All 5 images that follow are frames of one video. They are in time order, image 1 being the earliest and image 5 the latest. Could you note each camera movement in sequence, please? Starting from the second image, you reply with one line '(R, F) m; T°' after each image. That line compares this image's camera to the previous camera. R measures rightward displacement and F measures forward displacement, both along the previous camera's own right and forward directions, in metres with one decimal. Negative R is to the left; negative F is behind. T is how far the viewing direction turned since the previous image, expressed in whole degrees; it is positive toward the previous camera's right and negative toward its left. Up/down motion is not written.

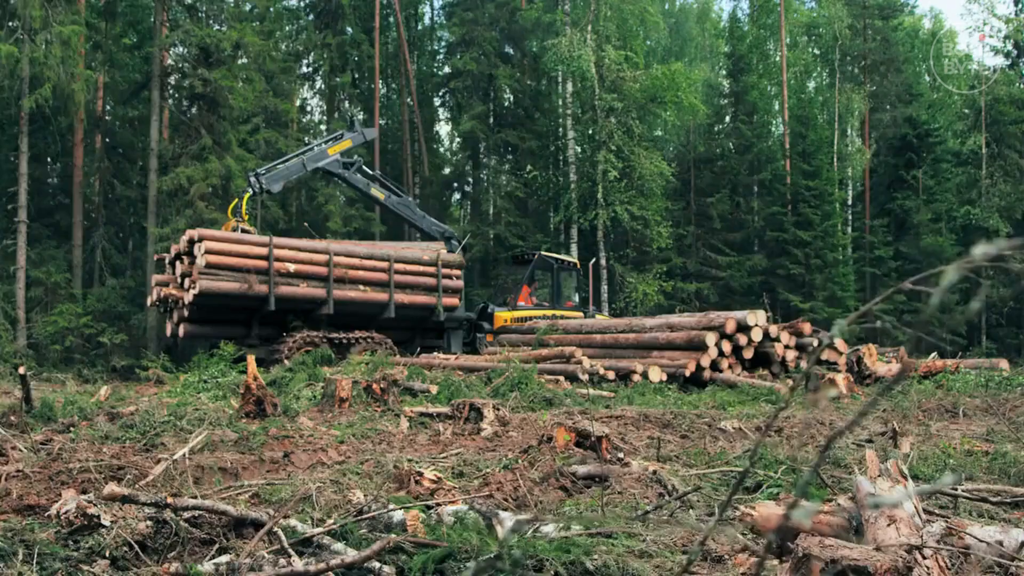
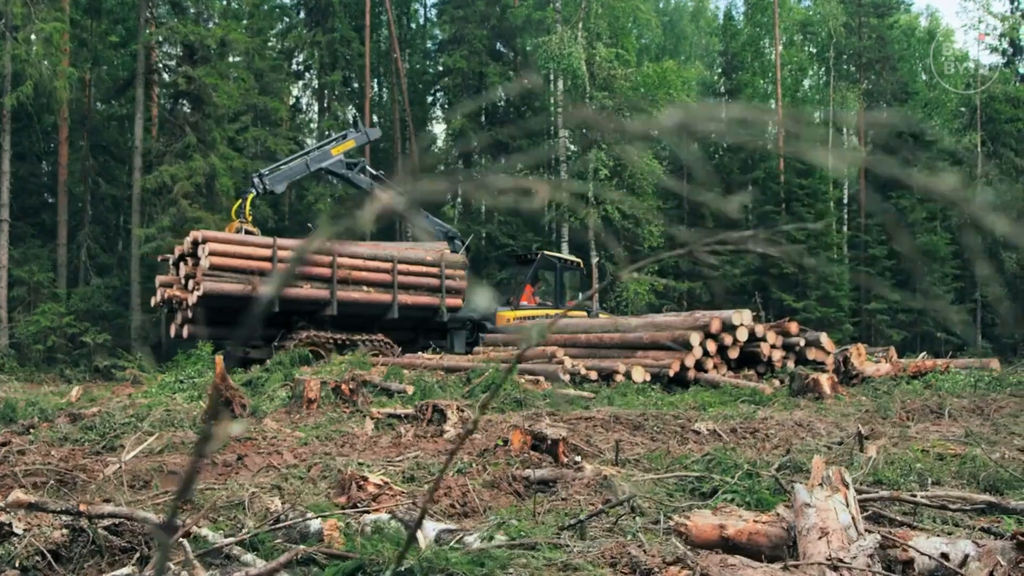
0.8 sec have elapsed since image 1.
(+0.3, +0.2) m; 0°
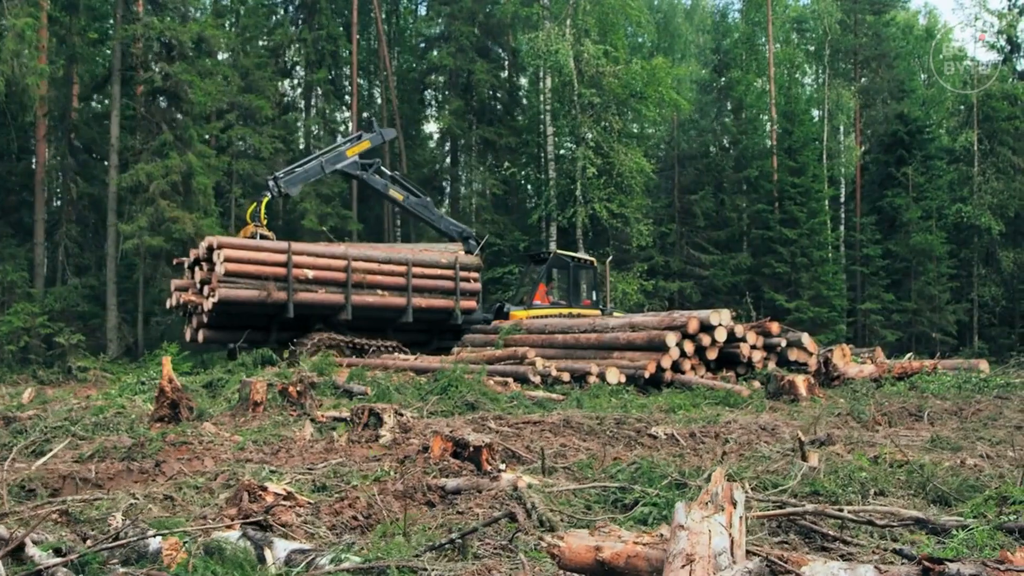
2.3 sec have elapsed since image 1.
(+0.5, +0.3) m; 0°
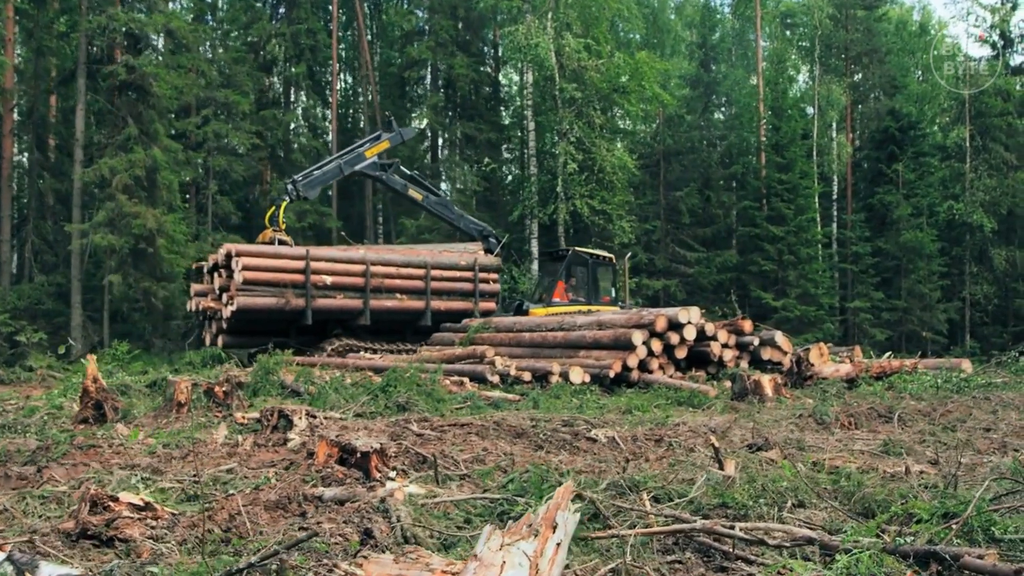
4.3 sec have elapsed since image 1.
(+0.6, +0.5) m; 0°
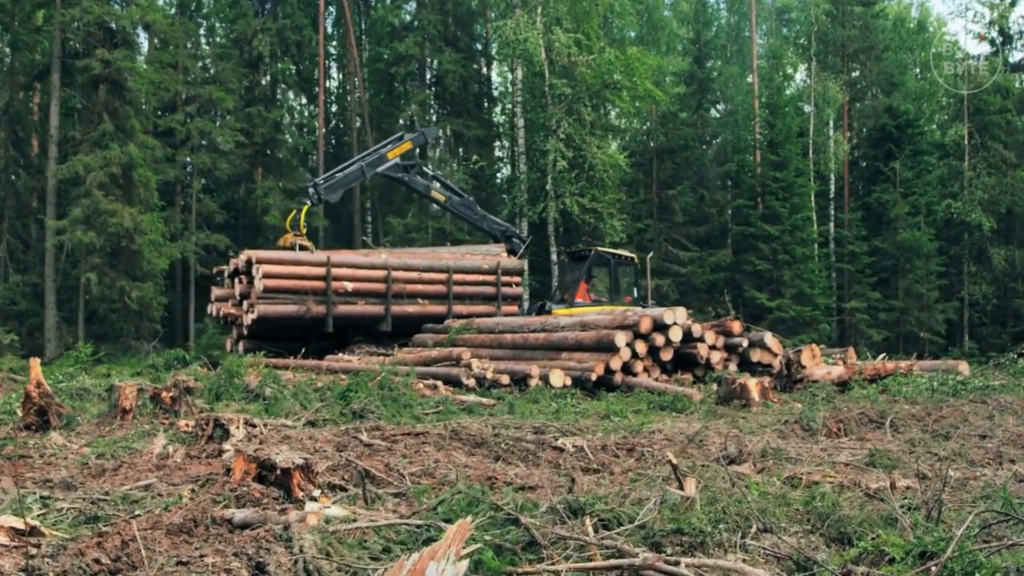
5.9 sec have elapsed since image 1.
(+0.3, +0.5) m; 0°
